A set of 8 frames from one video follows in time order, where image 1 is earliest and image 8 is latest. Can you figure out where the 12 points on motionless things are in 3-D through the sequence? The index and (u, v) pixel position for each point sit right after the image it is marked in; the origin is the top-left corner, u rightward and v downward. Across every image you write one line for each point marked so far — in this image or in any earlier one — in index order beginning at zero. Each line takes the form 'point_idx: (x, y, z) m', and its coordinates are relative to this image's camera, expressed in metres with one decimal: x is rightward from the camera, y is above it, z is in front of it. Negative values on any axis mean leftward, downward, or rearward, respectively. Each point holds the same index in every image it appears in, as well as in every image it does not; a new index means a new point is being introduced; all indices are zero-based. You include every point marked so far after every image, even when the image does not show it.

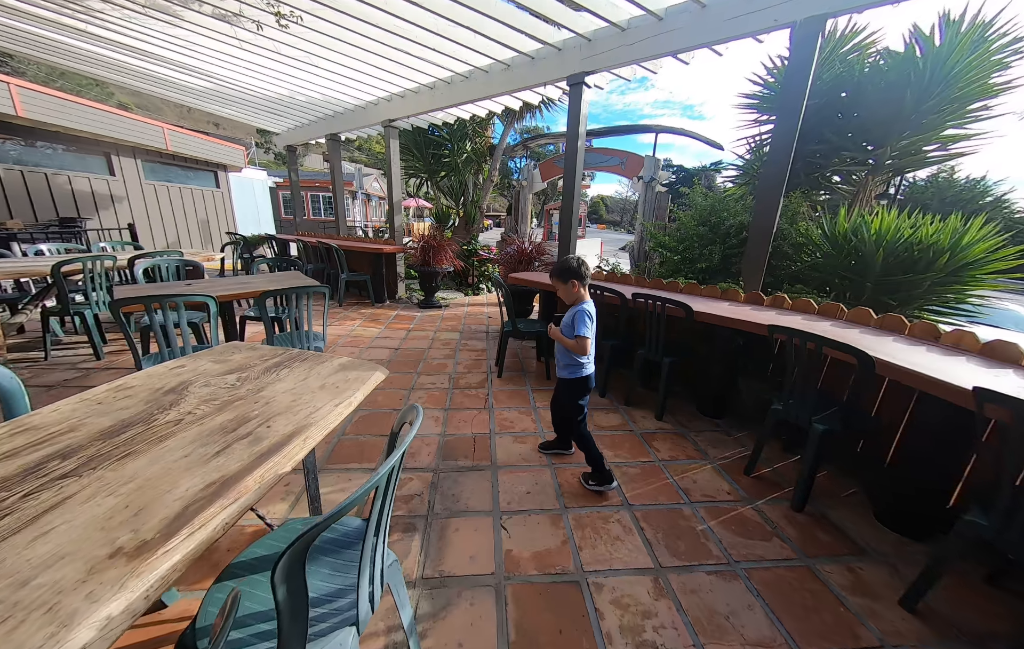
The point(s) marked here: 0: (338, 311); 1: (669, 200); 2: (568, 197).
0: (-2.0, +0.2, +4.2) m
1: (+2.0, +1.6, +4.6) m
2: (+0.5, +1.1, +3.1) m
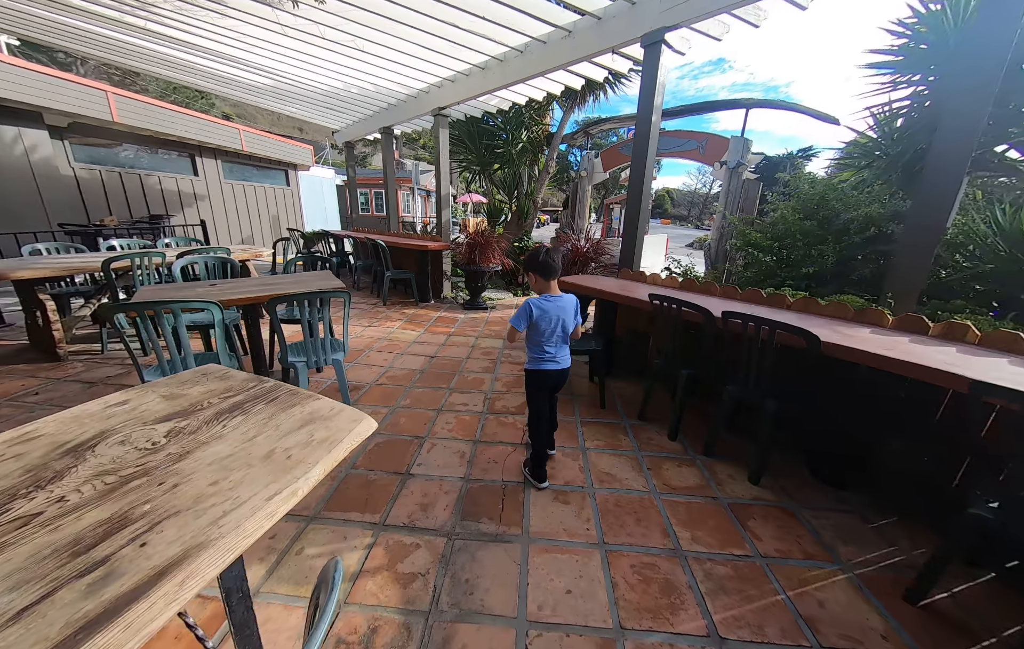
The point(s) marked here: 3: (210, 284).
0: (-1.4, +0.2, +4.0) m
1: (+2.6, +1.4, +3.9) m
2: (+0.9, +1.0, +2.6) m
3: (-1.7, +0.2, +2.1) m
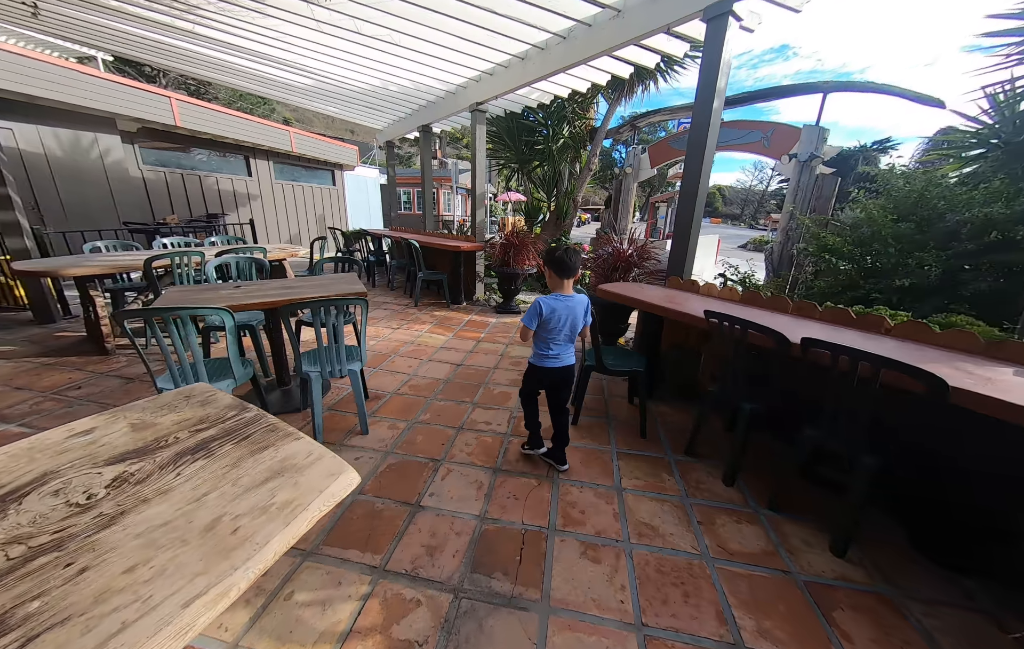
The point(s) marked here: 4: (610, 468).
0: (-1.1, +0.1, +3.9) m
1: (+3.0, +1.3, +3.4) m
2: (+1.1, +0.9, +2.3) m
3: (-1.6, +0.2, +2.1) m
4: (+0.4, -0.6, +1.6) m
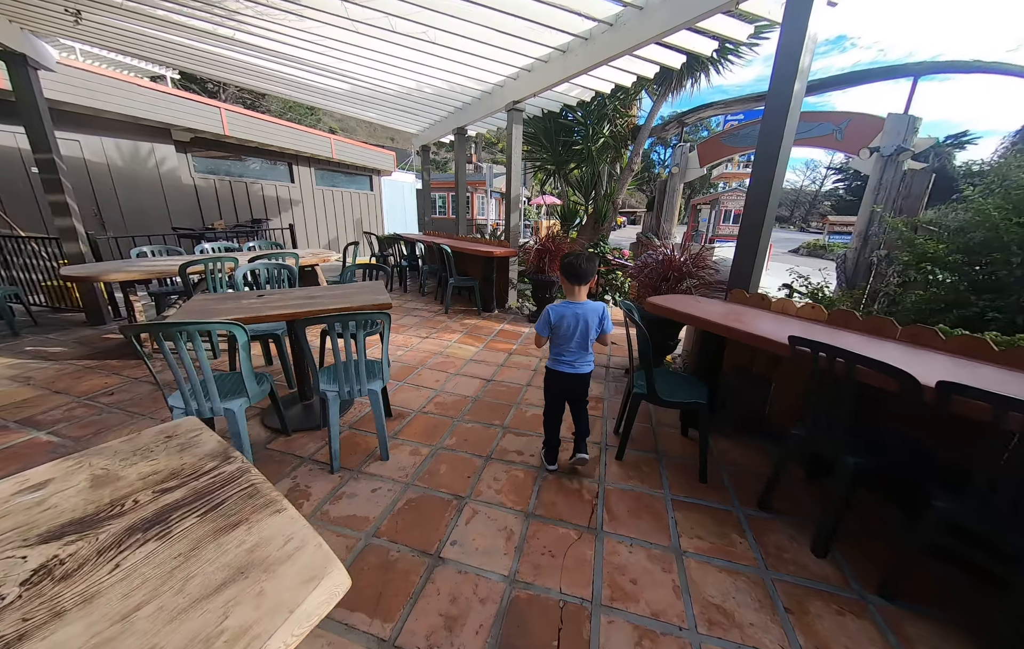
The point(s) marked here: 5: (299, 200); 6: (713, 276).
0: (-0.7, 0.0, +3.8) m
1: (+3.3, +1.1, +2.9) m
2: (+1.3, +0.8, +2.0) m
3: (-1.4, +0.2, +2.0) m
4: (+0.6, -0.7, +1.3) m
5: (-4.2, +2.4, +7.1) m
6: (+1.3, +0.3, +2.4) m
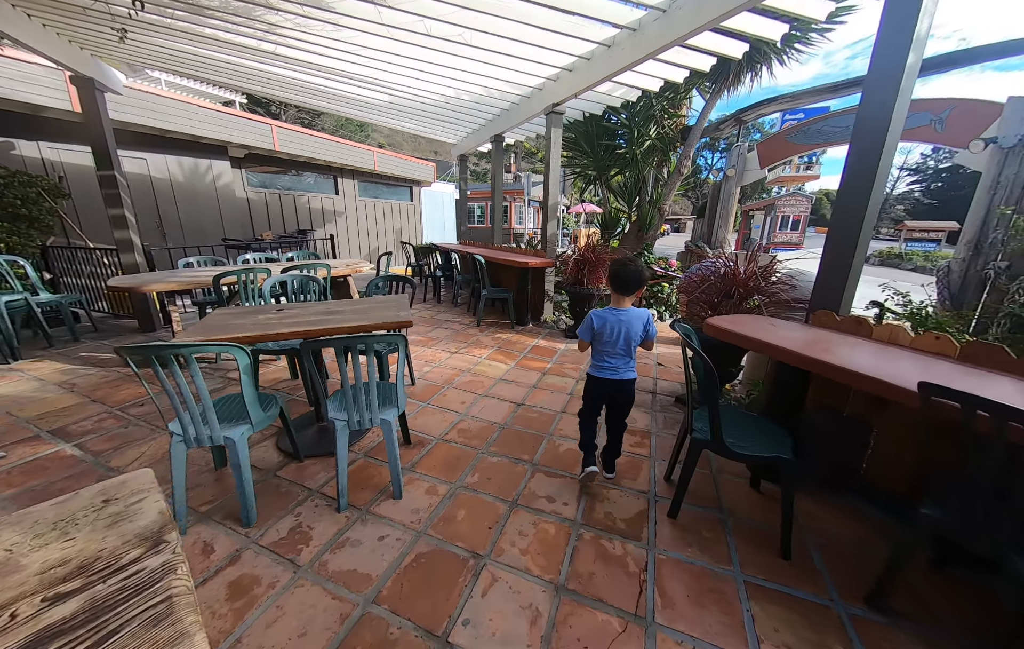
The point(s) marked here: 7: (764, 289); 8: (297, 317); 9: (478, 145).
0: (-0.4, -0.1, +3.6) m
1: (+3.6, +0.9, +2.3) m
2: (+1.5, +0.6, +1.6) m
3: (-1.2, +0.1, +1.9) m
4: (+0.6, -0.8, +1.0) m
5: (-3.4, +2.3, +7.3) m
6: (+1.5, +0.2, +2.0) m
7: (+1.4, +0.2, +2.0) m
8: (-1.0, 0.0, +1.8) m
9: (-0.5, +2.7, +5.5) m
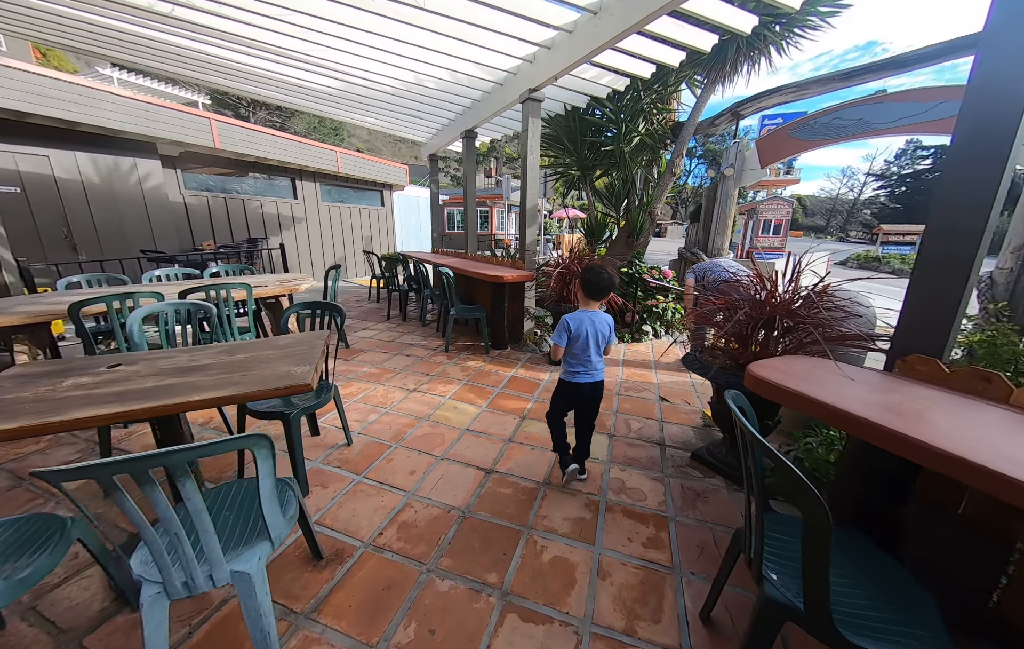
0: (-0.6, -0.3, +3.0) m
1: (+3.4, +0.8, +1.9) m
2: (+1.4, +0.5, +1.1) m
3: (-1.3, -0.1, +1.2) m
4: (+0.5, -1.0, +0.5) m
5: (-3.8, +2.0, +6.6) m
6: (+1.4, 0.0, +1.5) m
7: (+1.2, 0.0, +1.5) m
8: (-1.2, -0.2, +1.1) m
9: (-0.9, +2.5, +5.0) m
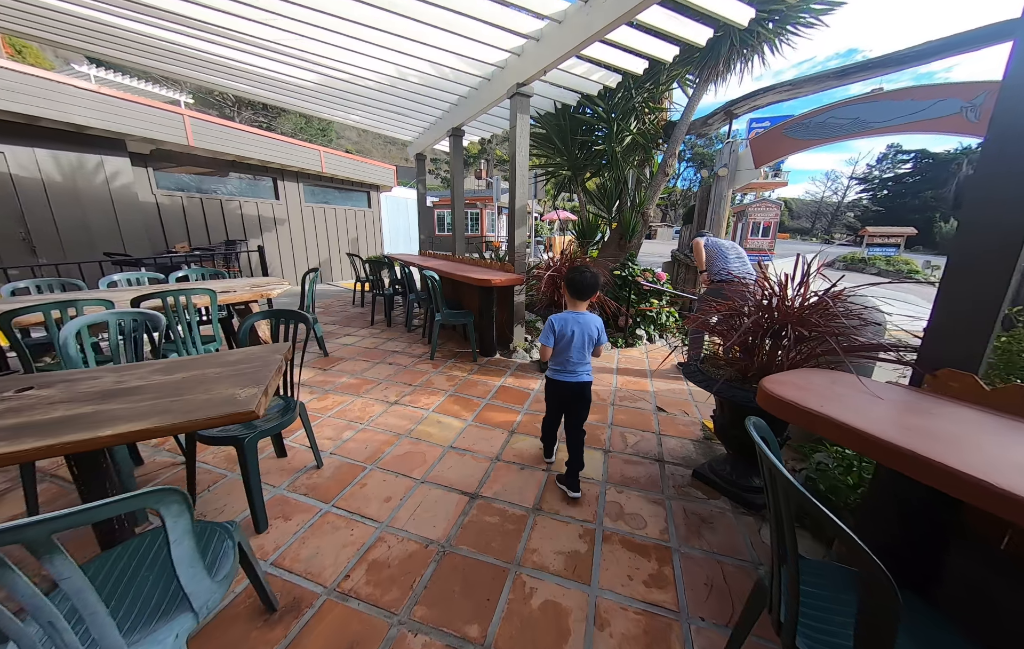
0: (-0.7, -0.4, +2.9) m
1: (+3.3, +0.8, +1.8) m
2: (+1.3, +0.5, +1.0) m
3: (-1.4, -0.2, +1.1) m
4: (+0.5, -1.0, +0.3) m
5: (-4.0, +1.9, +6.4) m
6: (+1.3, 0.0, +1.4) m
7: (+1.2, 0.0, +1.3) m
8: (-1.2, -0.2, +1.0) m
9: (-1.0, +2.4, +4.8) m
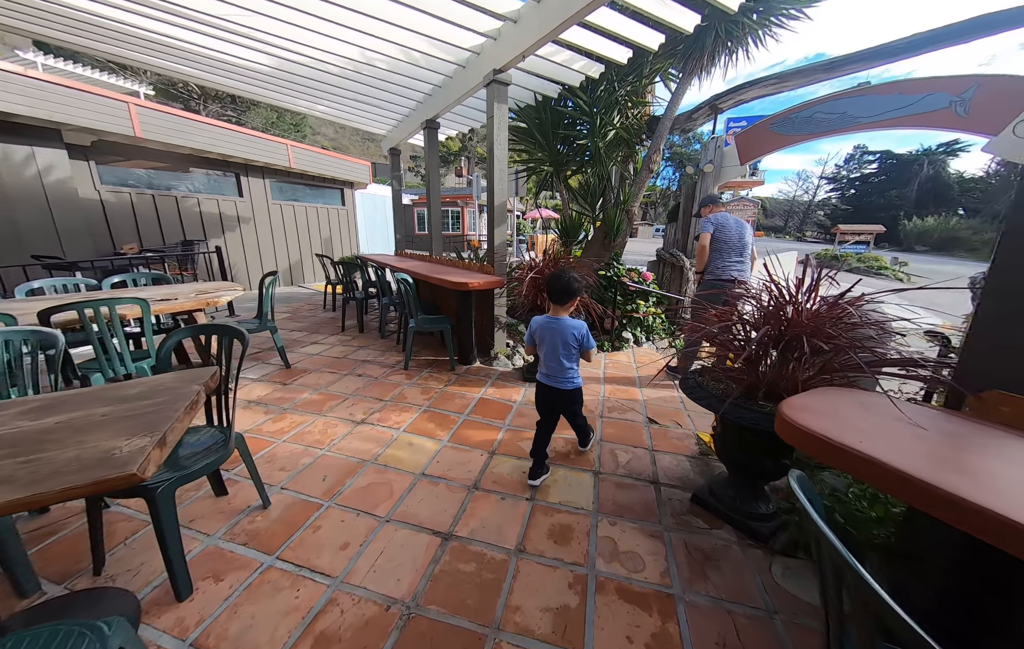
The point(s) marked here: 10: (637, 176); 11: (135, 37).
0: (-0.8, -0.4, +2.6) m
1: (+3.2, +0.8, +1.8) m
2: (+1.2, +0.4, +0.8) m
3: (-1.5, -0.2, +0.8) m
4: (+0.5, -1.1, +0.1) m
5: (-4.3, +1.8, +6.0) m
6: (+1.2, -0.1, +1.2) m
7: (+1.1, 0.0, +1.2) m
8: (-1.3, -0.3, +0.7) m
9: (-1.3, +2.4, +4.5) m
10: (+1.4, +1.7, +4.1) m
11: (-3.4, +2.6, +3.2) m
